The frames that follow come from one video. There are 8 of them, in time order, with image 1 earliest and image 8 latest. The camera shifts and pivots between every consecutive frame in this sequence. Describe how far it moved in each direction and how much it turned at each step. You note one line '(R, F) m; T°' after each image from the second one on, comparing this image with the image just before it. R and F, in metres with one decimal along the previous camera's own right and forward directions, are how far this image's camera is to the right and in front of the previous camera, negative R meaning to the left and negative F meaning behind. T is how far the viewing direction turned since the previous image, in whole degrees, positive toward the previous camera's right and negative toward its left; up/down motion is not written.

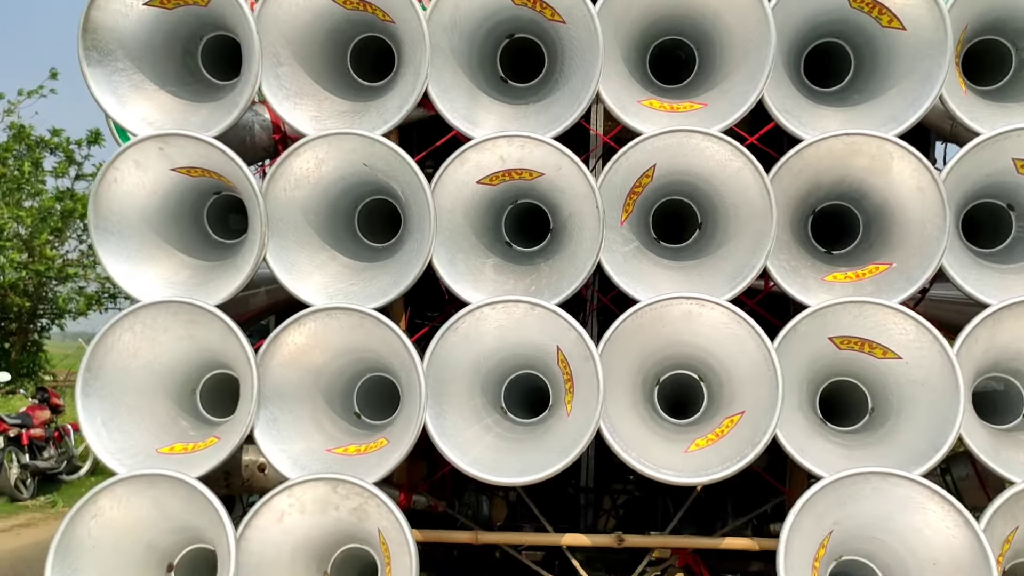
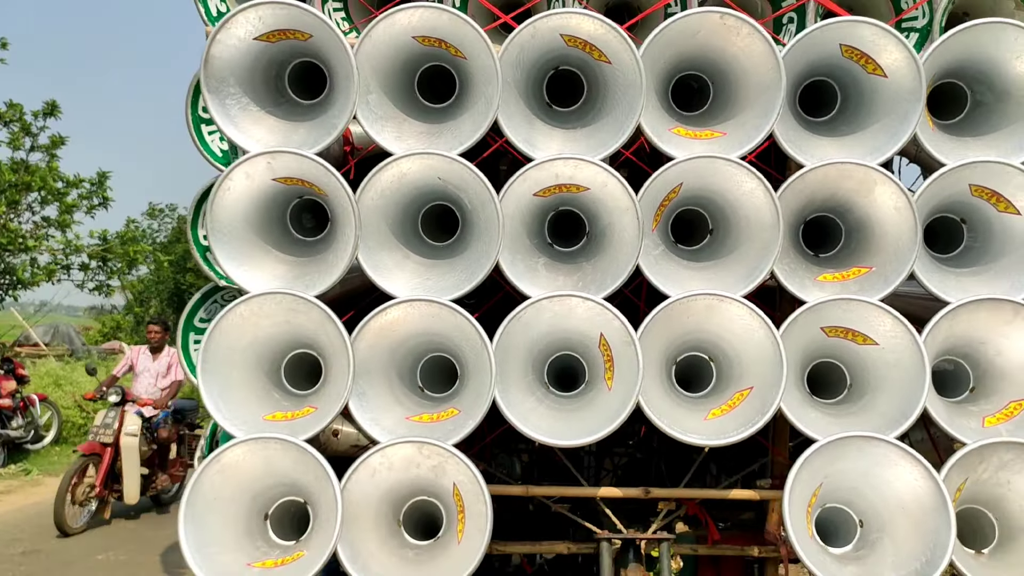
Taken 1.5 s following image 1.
(-0.4, -0.5) m; +4°
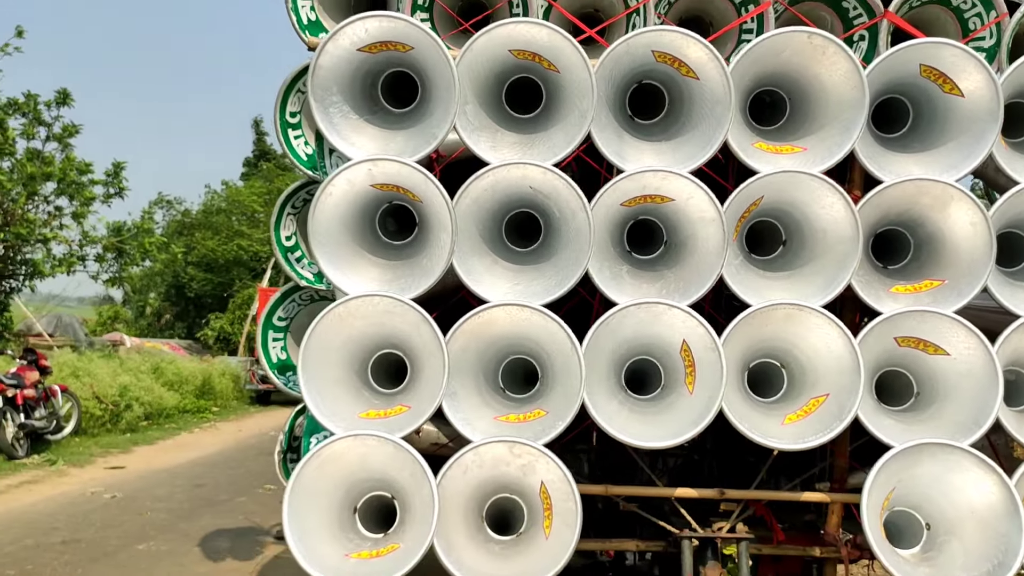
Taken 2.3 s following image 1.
(-0.3, -0.1) m; 0°
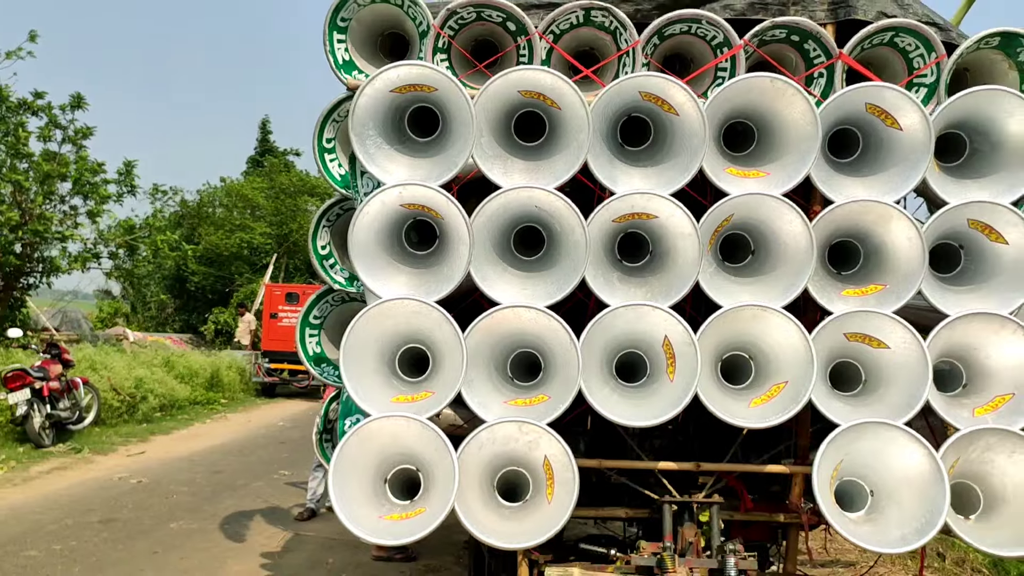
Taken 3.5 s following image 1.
(0.0, -0.6) m; 0°
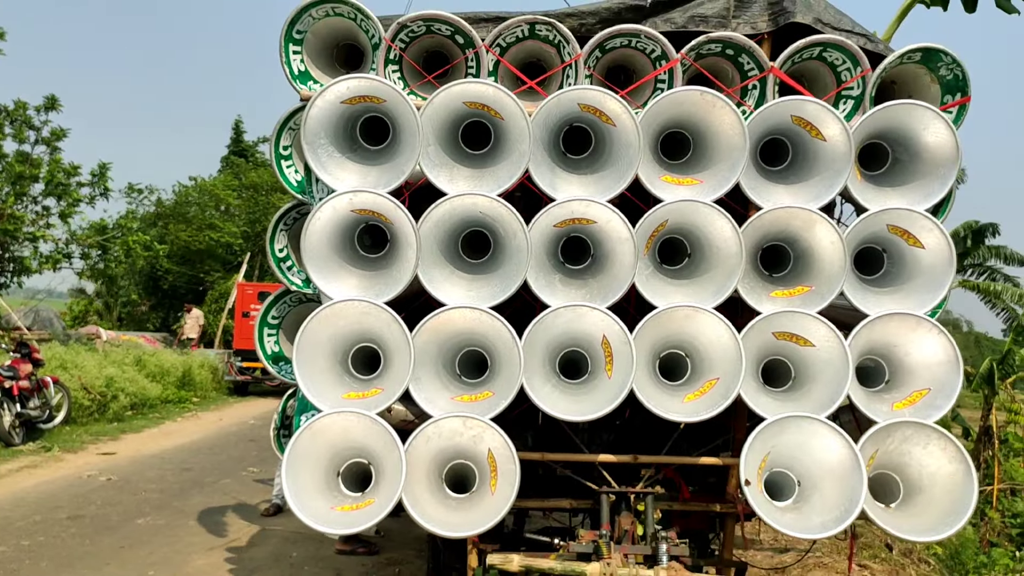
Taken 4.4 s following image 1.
(+0.1, -0.2) m; +1°
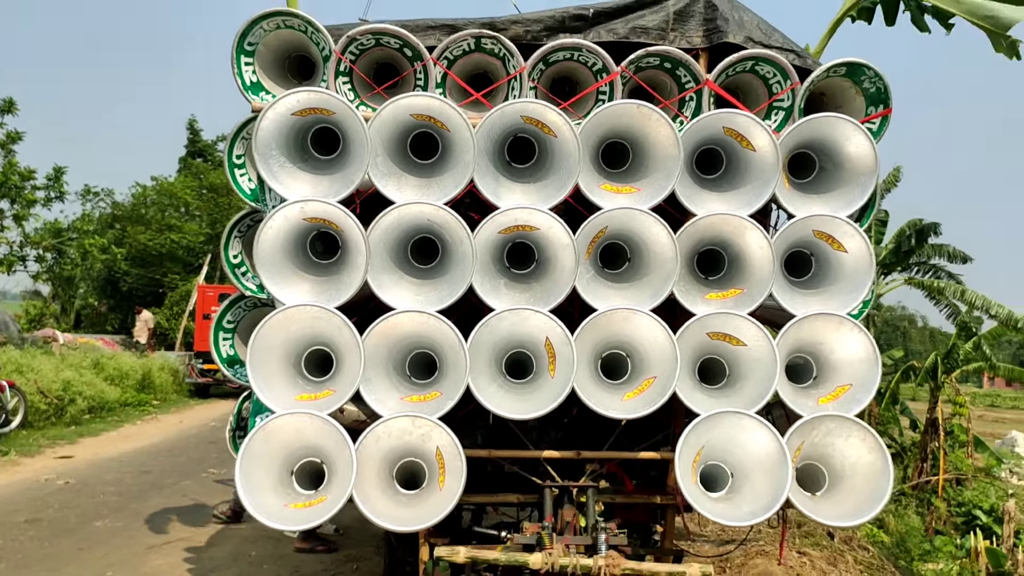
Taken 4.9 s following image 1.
(+0.1, -0.2) m; +2°
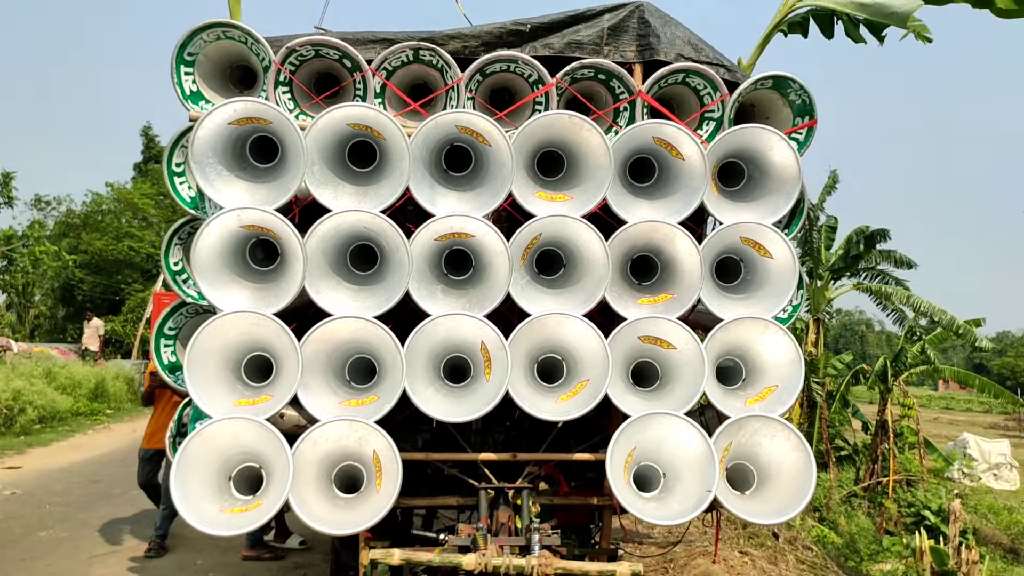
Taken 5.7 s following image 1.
(+0.1, -0.1) m; +2°
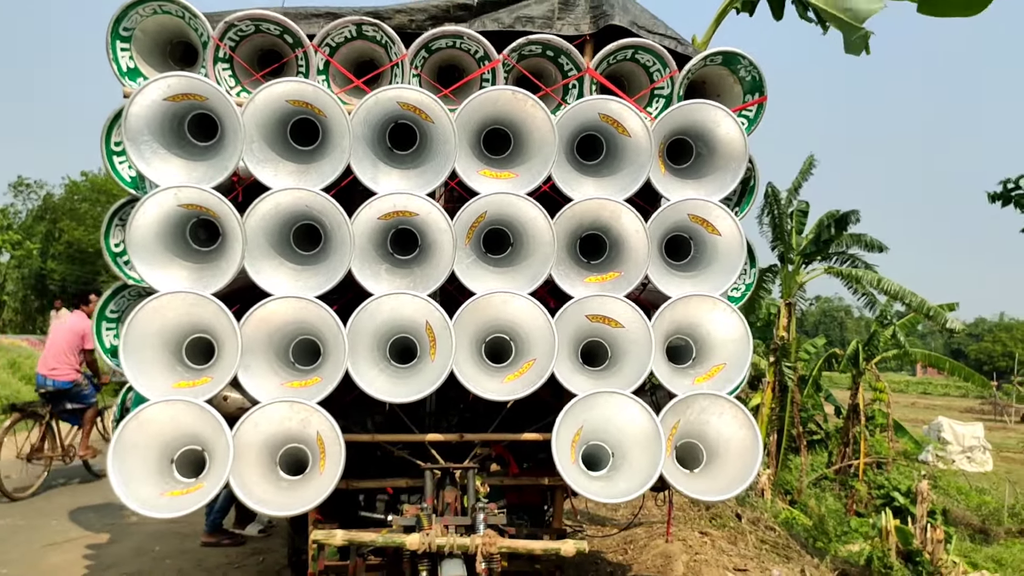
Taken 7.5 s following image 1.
(+0.2, 0.0) m; +1°
